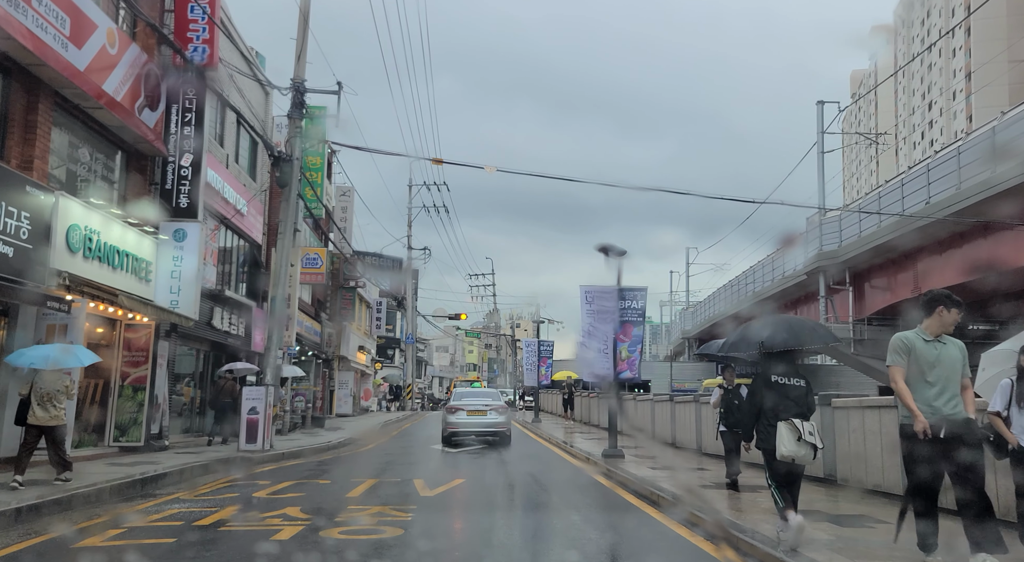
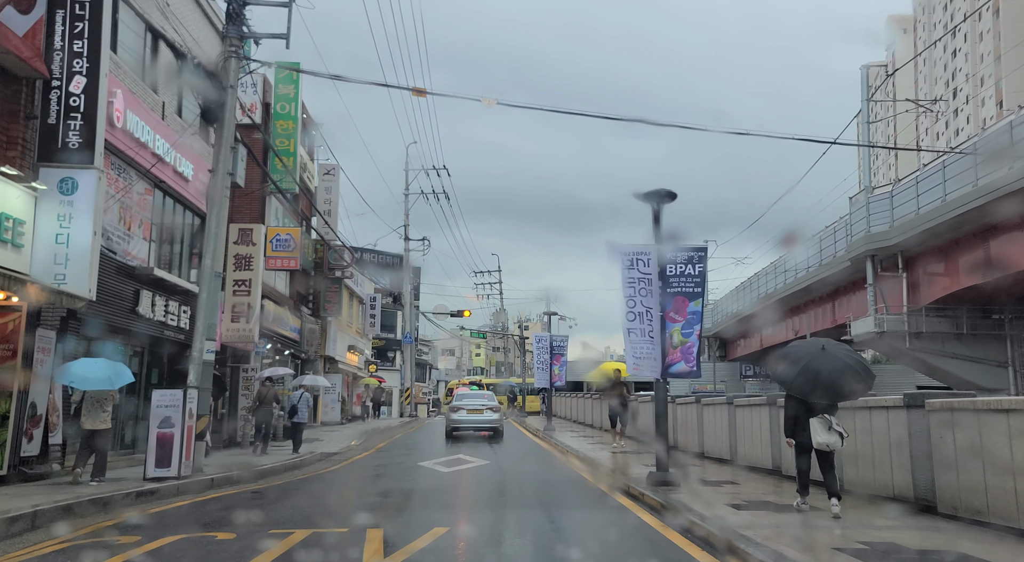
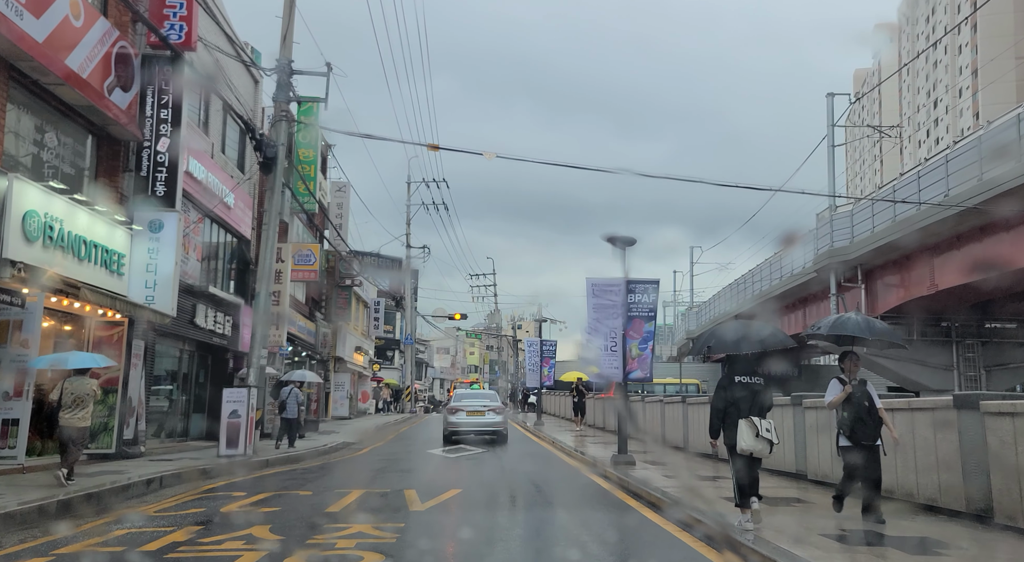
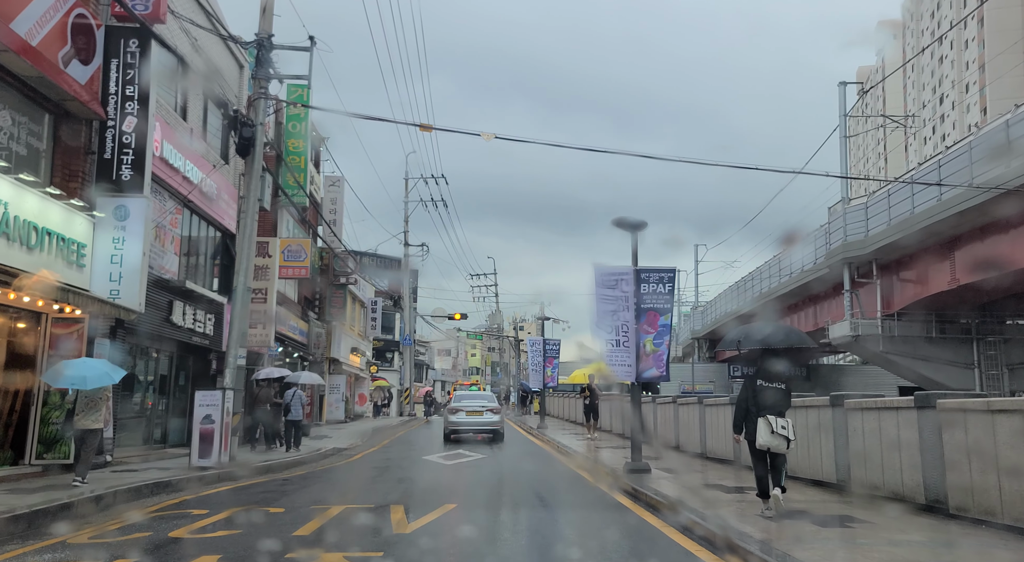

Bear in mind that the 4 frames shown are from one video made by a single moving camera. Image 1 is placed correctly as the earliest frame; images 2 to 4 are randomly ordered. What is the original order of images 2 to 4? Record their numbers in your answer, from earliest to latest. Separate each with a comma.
3, 4, 2
